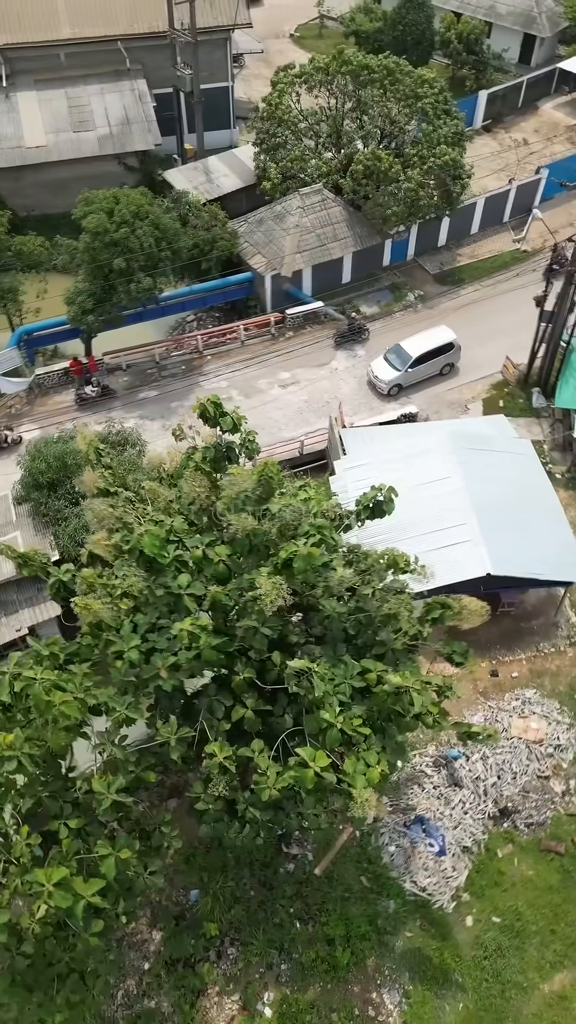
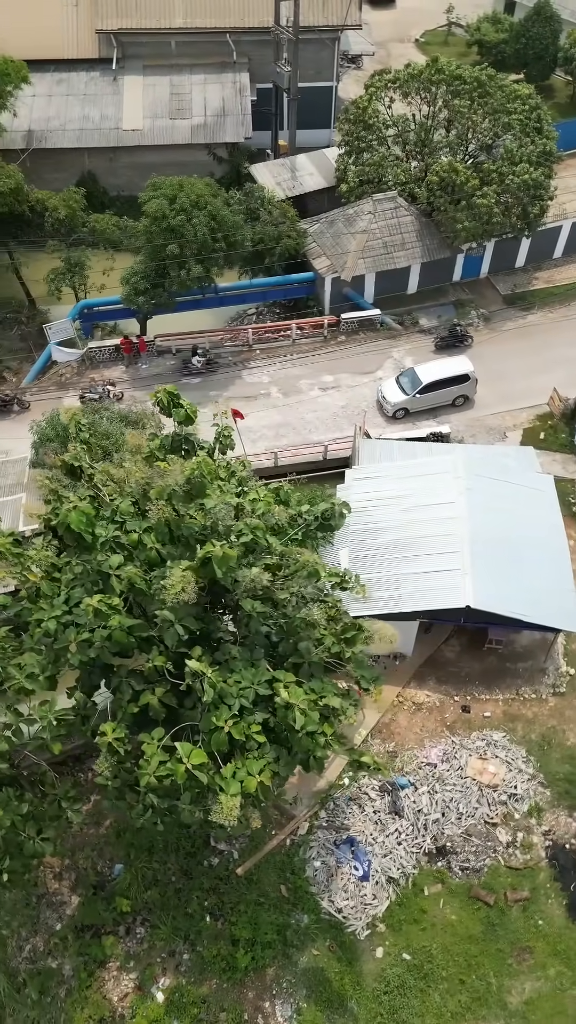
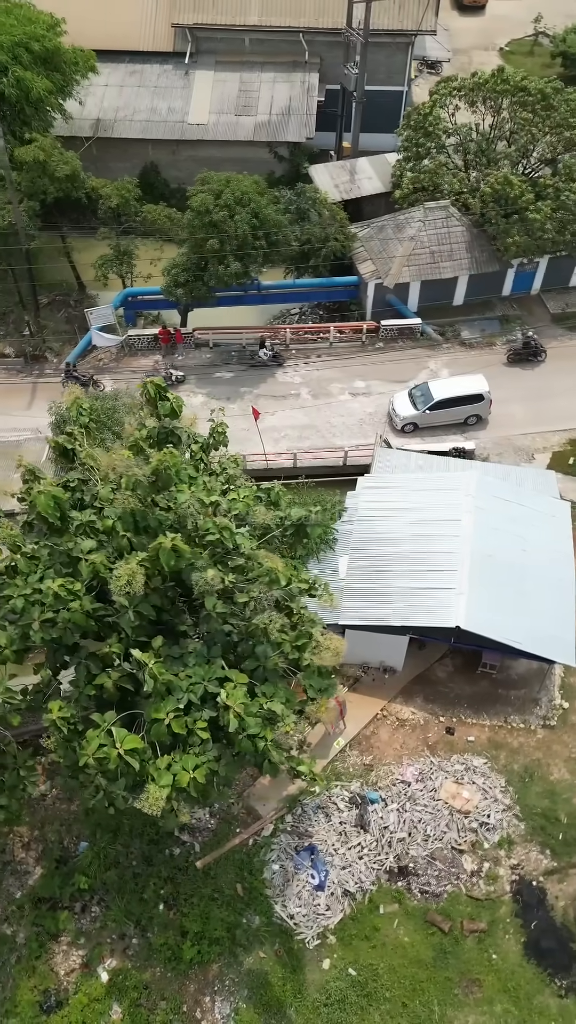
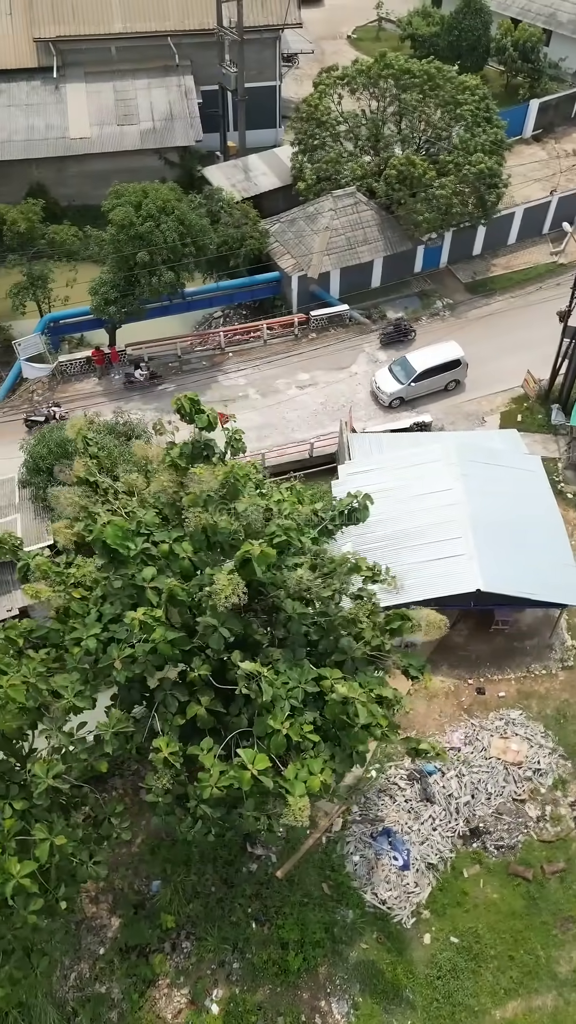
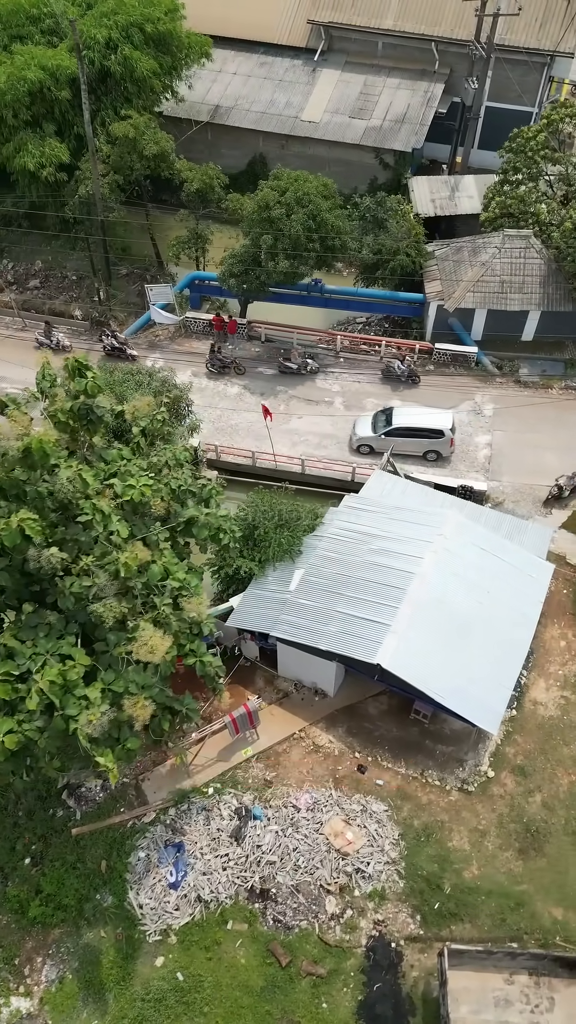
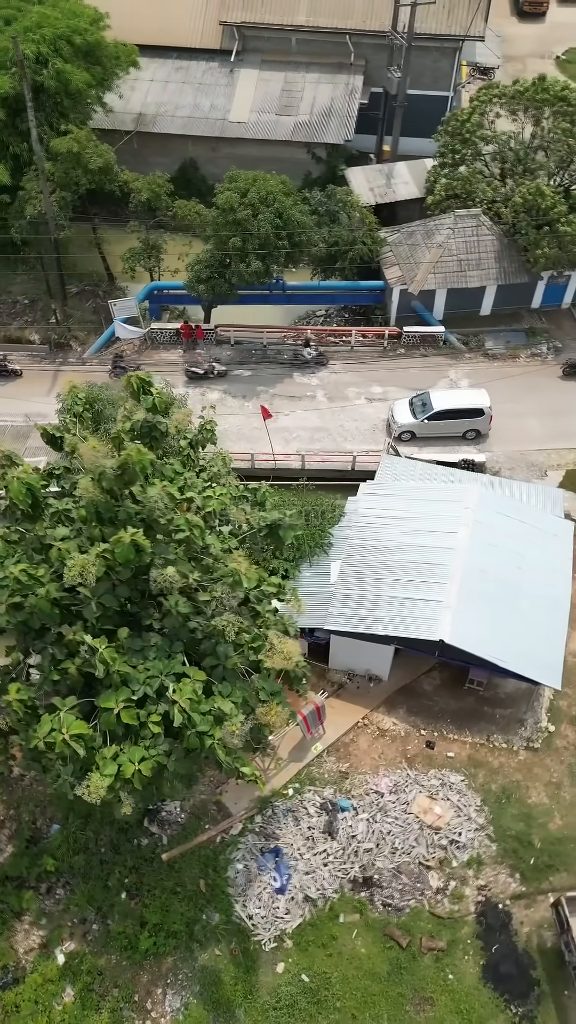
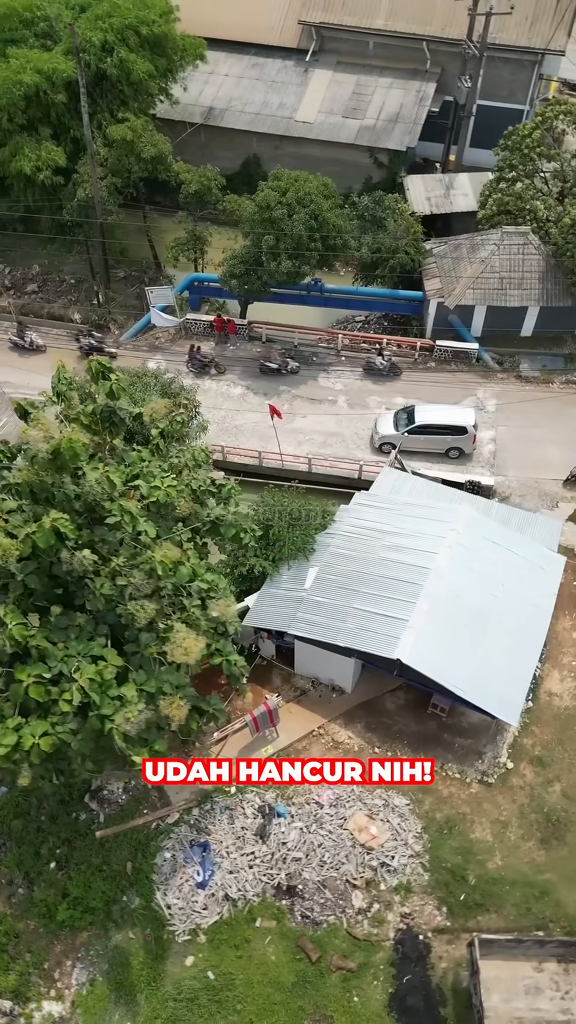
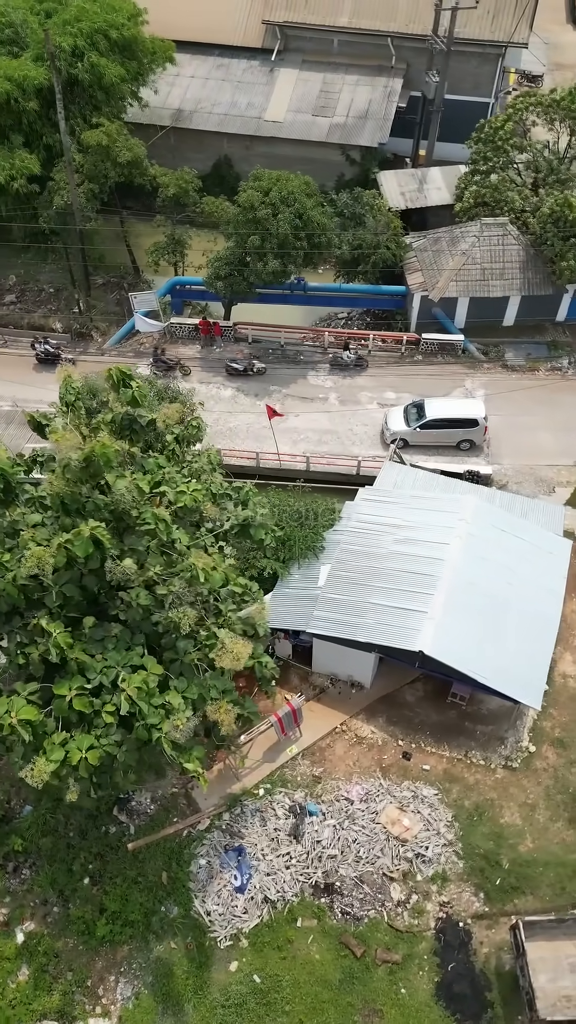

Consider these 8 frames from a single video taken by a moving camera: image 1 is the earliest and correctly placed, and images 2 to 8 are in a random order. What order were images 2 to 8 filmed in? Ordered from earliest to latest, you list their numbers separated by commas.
4, 2, 3, 6, 8, 7, 5
